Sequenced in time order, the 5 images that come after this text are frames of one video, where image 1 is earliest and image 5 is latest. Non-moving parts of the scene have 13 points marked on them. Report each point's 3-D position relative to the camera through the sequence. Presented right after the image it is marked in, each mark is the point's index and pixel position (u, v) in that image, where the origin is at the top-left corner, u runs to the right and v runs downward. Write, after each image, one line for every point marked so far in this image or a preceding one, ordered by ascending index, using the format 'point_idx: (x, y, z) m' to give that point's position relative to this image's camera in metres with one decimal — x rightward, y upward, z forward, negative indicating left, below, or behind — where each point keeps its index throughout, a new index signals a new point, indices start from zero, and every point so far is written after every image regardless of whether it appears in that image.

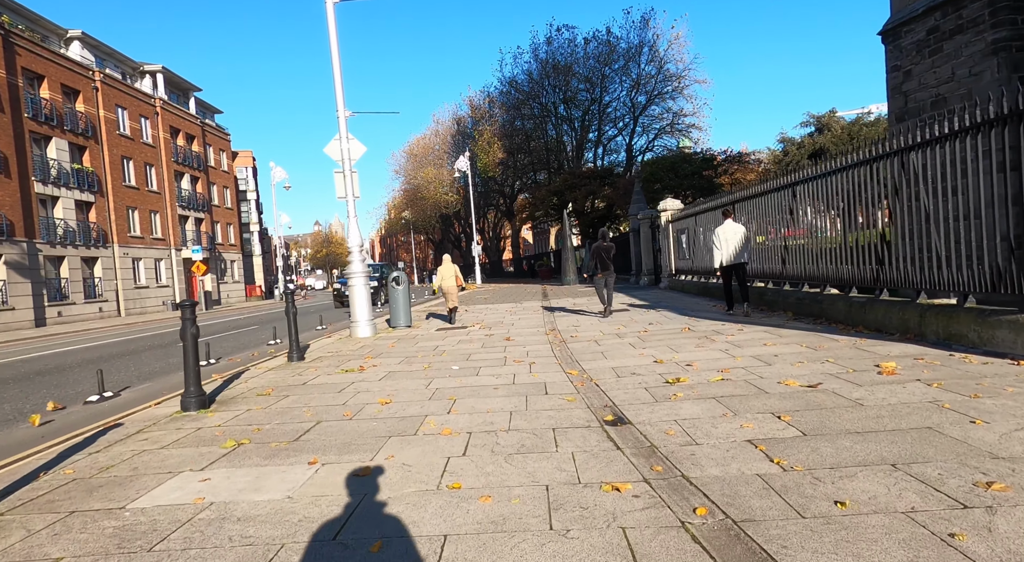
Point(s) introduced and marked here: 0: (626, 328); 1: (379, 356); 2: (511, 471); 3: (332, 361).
0: (+2.0, -0.8, +10.4) m
1: (-2.0, -1.1, +9.2) m
2: (0.0, -1.2, +3.7) m
3: (-2.6, -1.2, +8.9) m
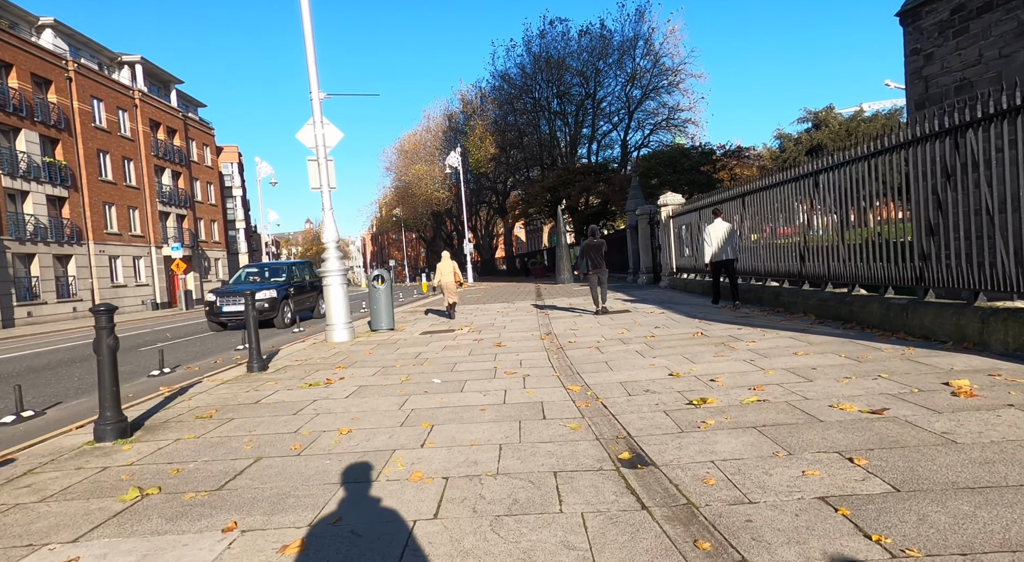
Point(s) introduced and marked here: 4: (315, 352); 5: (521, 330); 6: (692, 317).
0: (+1.8, -0.8, +9.4) m
1: (-2.1, -1.1, +8.1) m
2: (-0.1, -1.2, +2.7) m
3: (-2.7, -1.2, +7.8) m
4: (-3.2, -1.1, +9.9) m
5: (+0.2, -0.9, +11.2) m
6: (+3.2, -0.6, +11.0) m
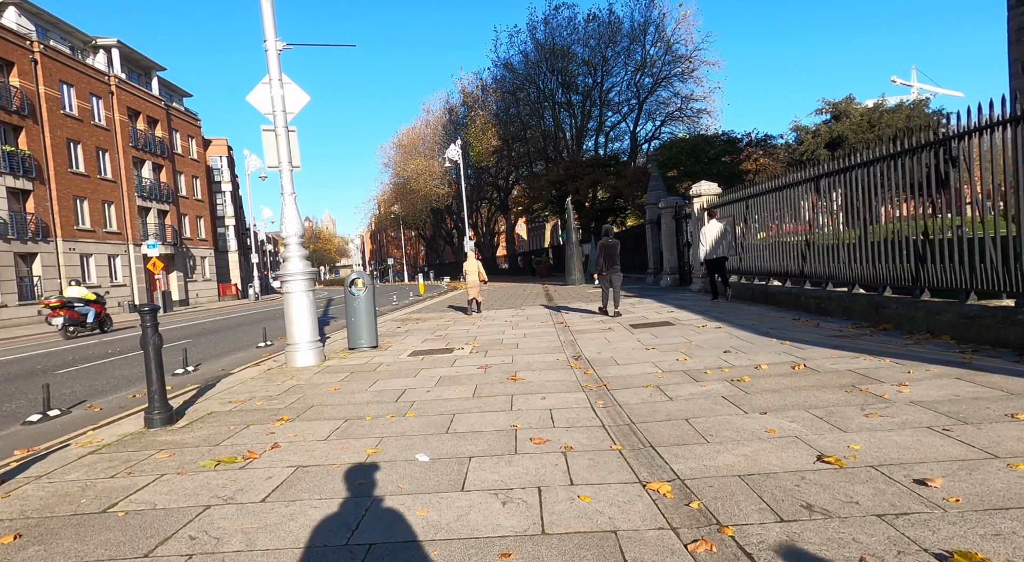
0: (+2.1, -0.9, +6.8) m
1: (-1.9, -1.2, +5.6) m
2: (+0.2, -1.3, +0.1) m
3: (-2.5, -1.3, +5.2) m
4: (-3.0, -1.2, +7.3) m
5: (+0.4, -1.0, +8.7) m
6: (+3.5, -0.7, +8.5) m
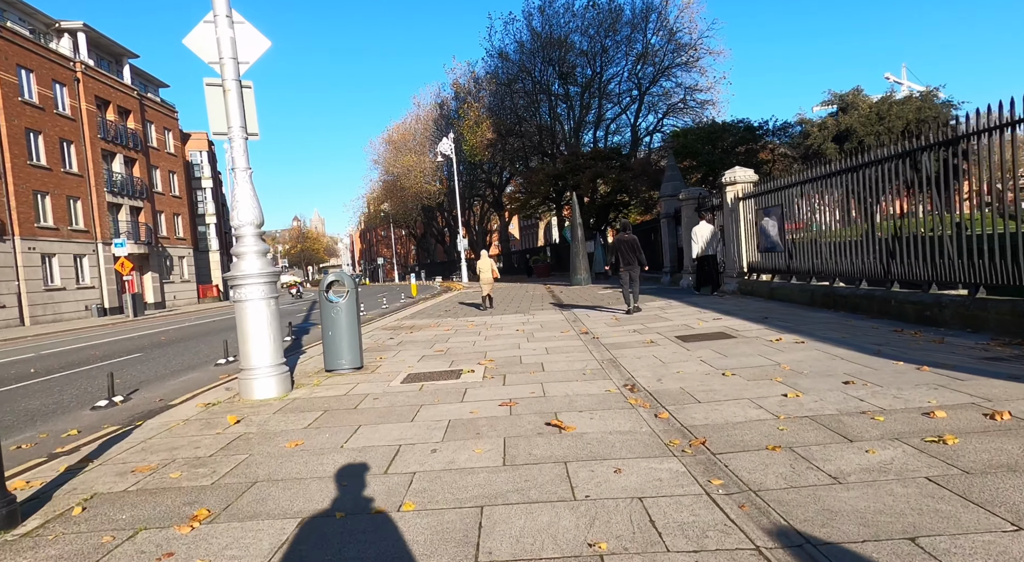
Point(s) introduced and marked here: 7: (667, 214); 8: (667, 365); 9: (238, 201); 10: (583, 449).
0: (+2.4, -0.9, +4.7) m
1: (-1.5, -1.3, +3.4) m
2: (+0.6, -1.3, -2.0) m
3: (-2.2, -1.3, +3.1) m
4: (-2.6, -1.3, +5.2) m
5: (+0.7, -1.0, +6.6) m
6: (+3.8, -0.8, +6.4) m
7: (+5.0, +2.2, +19.7) m
8: (+1.7, -0.9, +6.9) m
9: (-3.0, +0.9, +6.6) m
10: (+0.5, -1.1, +4.1) m
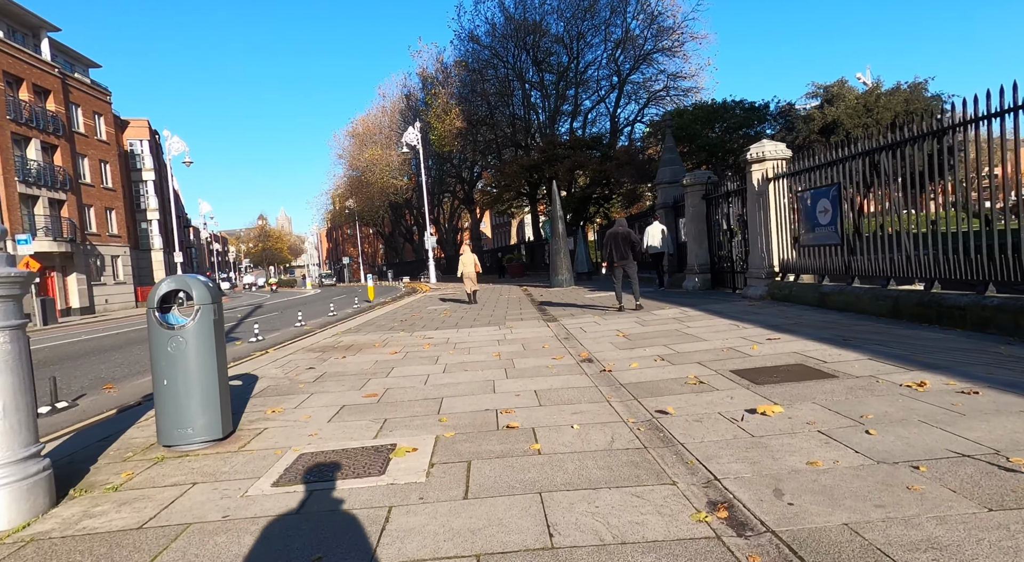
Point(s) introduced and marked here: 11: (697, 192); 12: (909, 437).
0: (+2.3, -1.0, +1.7) m
1: (-1.6, -1.3, +0.2) m
2: (+0.8, -1.4, -5.1) m
3: (-2.2, -1.4, -0.2) m
4: (-2.7, -1.4, +1.9) m
5: (+0.5, -1.1, +3.5) m
6: (+3.6, -0.8, +3.4) m
7: (+4.2, +2.1, +16.7) m
8: (+1.5, -1.0, +3.8) m
9: (-3.1, +0.8, +3.3) m
10: (+0.4, -1.2, +1.0) m
11: (+4.5, +2.2, +14.8) m
12: (+2.3, -0.9, +3.6) m
